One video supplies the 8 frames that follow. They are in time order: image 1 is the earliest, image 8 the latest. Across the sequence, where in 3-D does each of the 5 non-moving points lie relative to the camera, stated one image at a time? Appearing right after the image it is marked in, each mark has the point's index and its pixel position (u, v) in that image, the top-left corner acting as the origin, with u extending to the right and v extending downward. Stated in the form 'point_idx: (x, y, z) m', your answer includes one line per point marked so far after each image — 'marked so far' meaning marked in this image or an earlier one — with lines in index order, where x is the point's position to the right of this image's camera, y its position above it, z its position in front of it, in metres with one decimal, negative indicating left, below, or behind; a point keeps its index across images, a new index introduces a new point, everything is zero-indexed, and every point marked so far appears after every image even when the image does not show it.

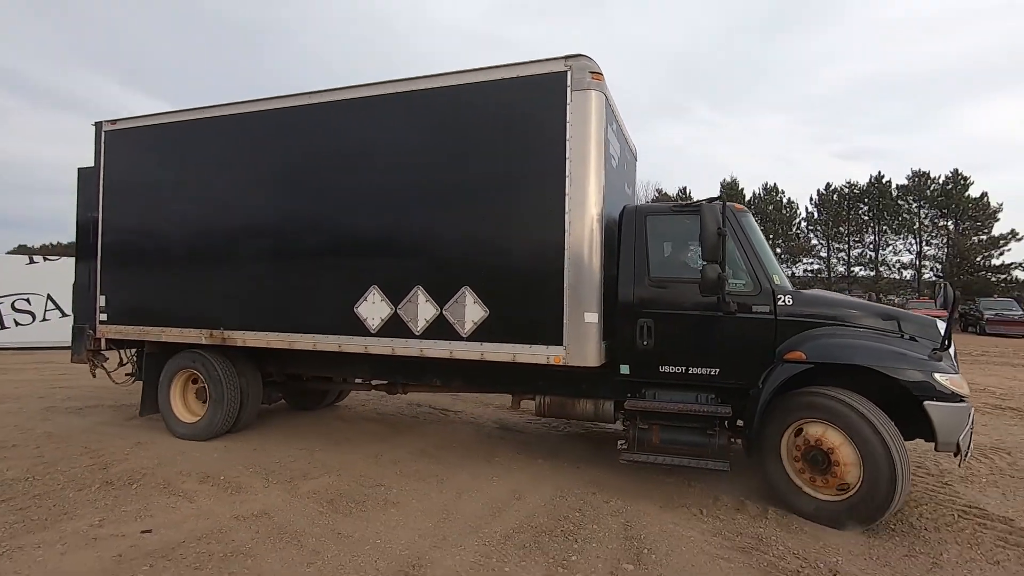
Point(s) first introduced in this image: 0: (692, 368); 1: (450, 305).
0: (+1.4, -0.7, +4.4) m
1: (-0.6, -0.2, +4.7) m
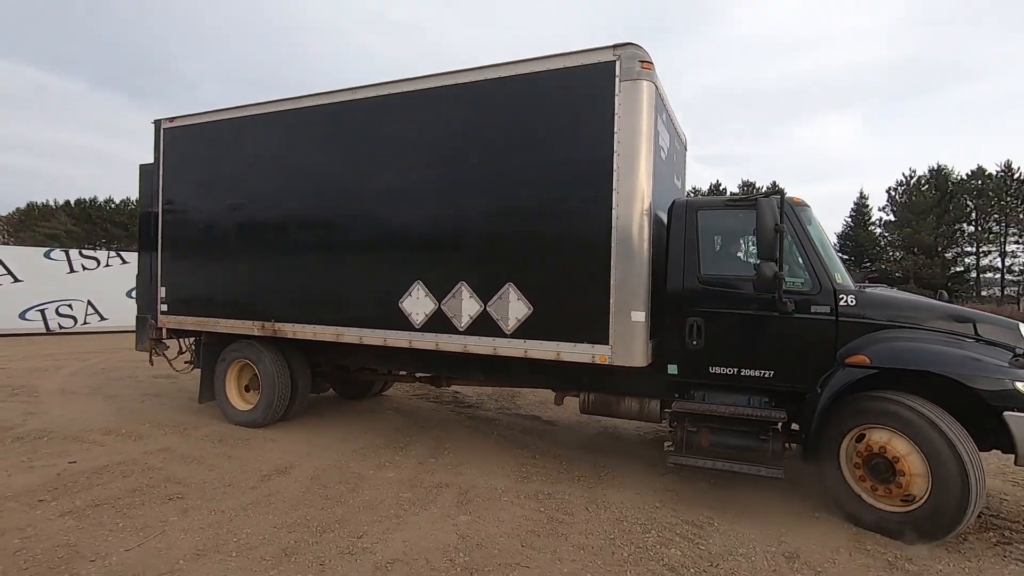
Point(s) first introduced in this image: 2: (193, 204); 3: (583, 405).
0: (+1.8, -0.6, +4.2) m
1: (-0.2, -0.1, +4.7) m
2: (-3.7, +1.0, +6.3) m
3: (+0.7, -1.1, +4.9) m
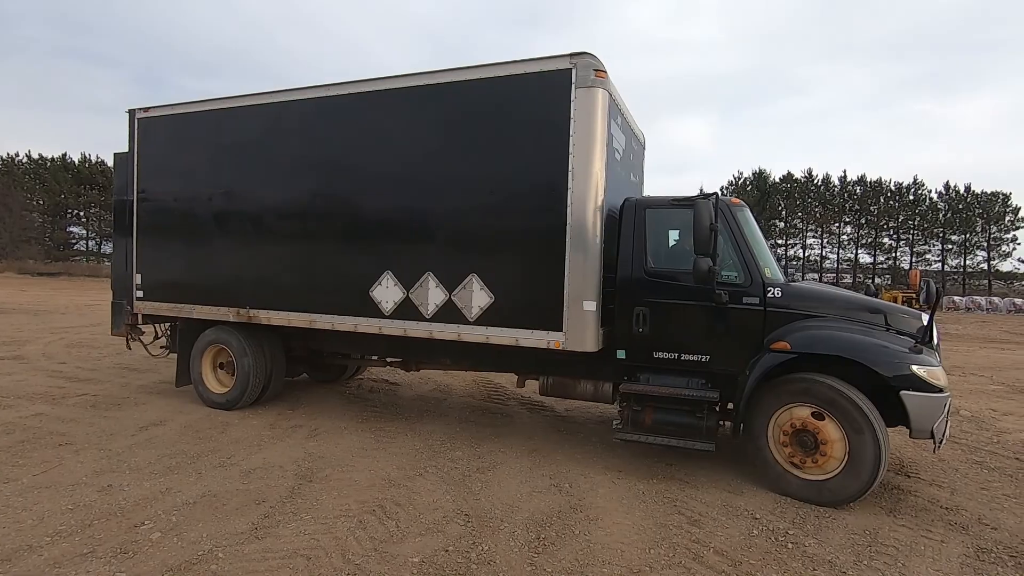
0: (+1.5, -0.6, +4.6) m
1: (-0.5, 0.0, +5.0) m
2: (-4.1, +1.1, +6.4) m
3: (+0.3, -1.0, +5.3) m
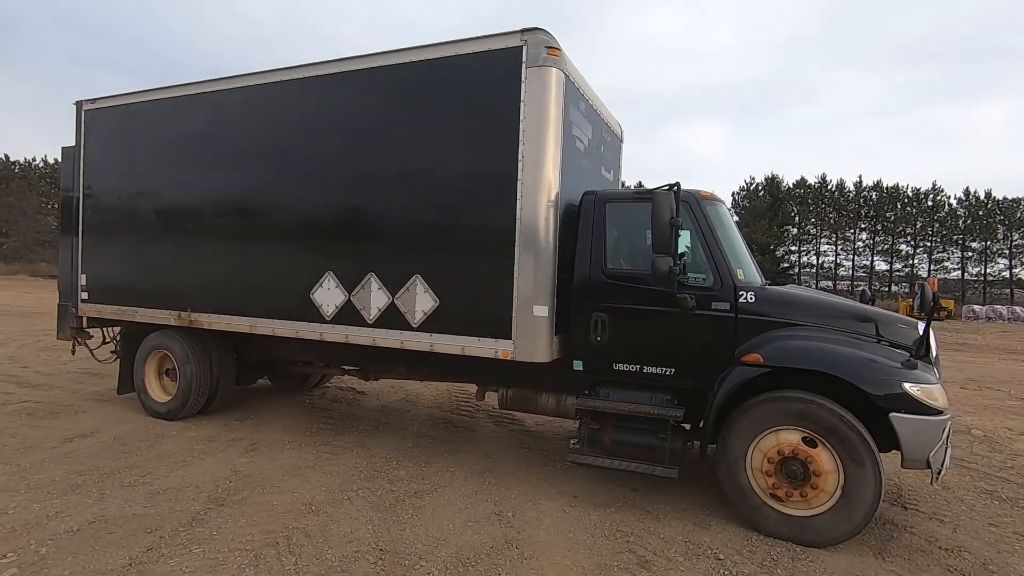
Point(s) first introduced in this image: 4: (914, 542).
0: (+1.0, -0.6, +4.1) m
1: (-0.9, 0.0, +4.6) m
2: (-4.5, +1.1, +6.1) m
3: (-0.1, -1.0, +4.8) m
4: (+2.8, -1.8, +3.8) m
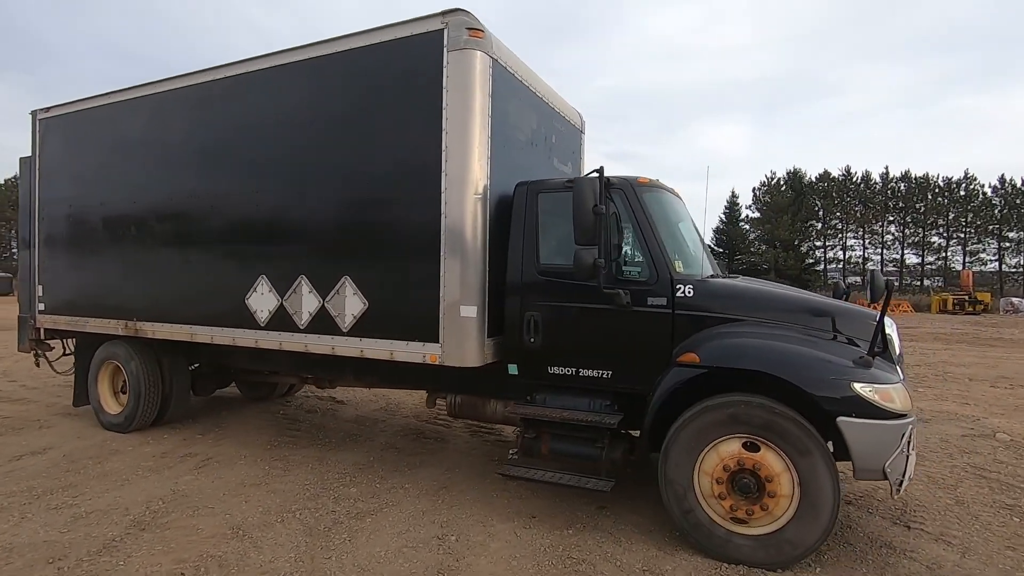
0: (+0.5, -0.6, +3.8) m
1: (-1.5, -0.1, +4.3) m
2: (-5.0, +1.0, +6.0) m
3: (-0.6, -1.0, +4.5) m
4: (+2.3, -1.7, +3.4) m
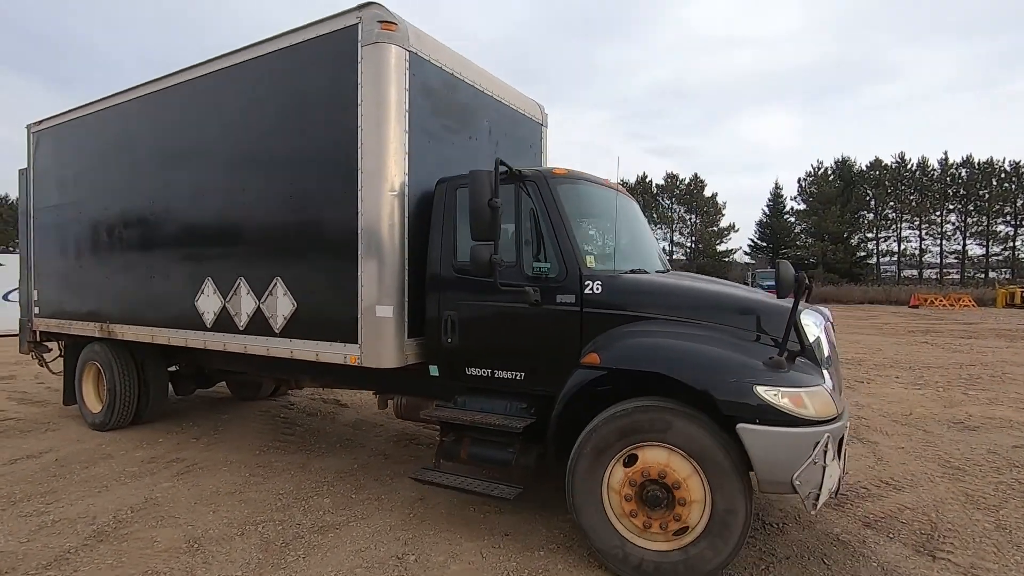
0: (+0.2, -0.6, +3.4) m
1: (-1.8, -0.1, +4.1) m
2: (-5.2, +1.0, +6.1) m
3: (-0.9, -1.0, +4.3) m
4: (+1.9, -1.7, +2.9) m
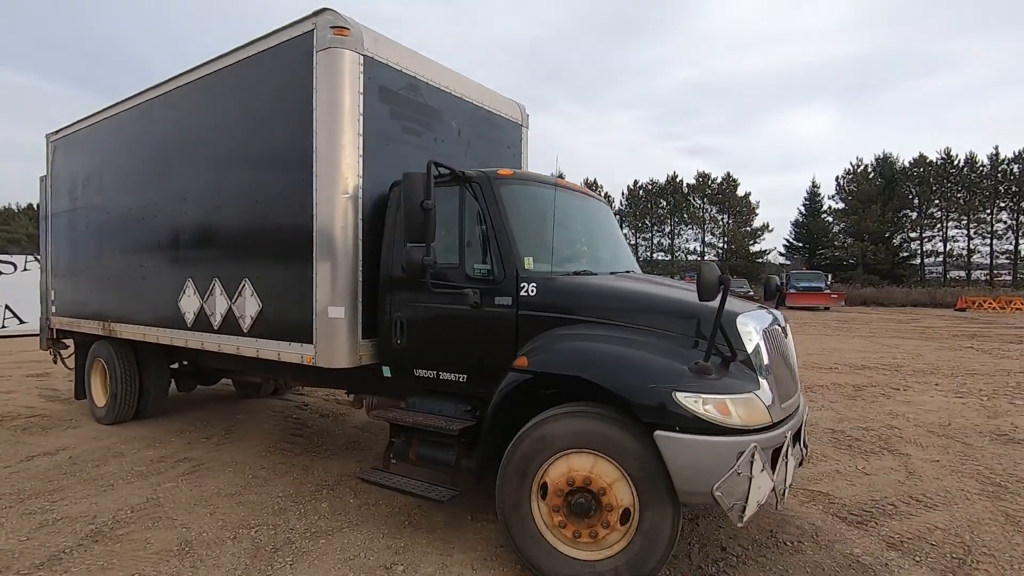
0: (+0.1, -0.6, +3.3) m
1: (-1.8, -0.1, +4.1) m
2: (-5.1, +1.0, +6.2) m
3: (-0.9, -1.0, +4.1) m
4: (+1.8, -1.7, +2.6) m
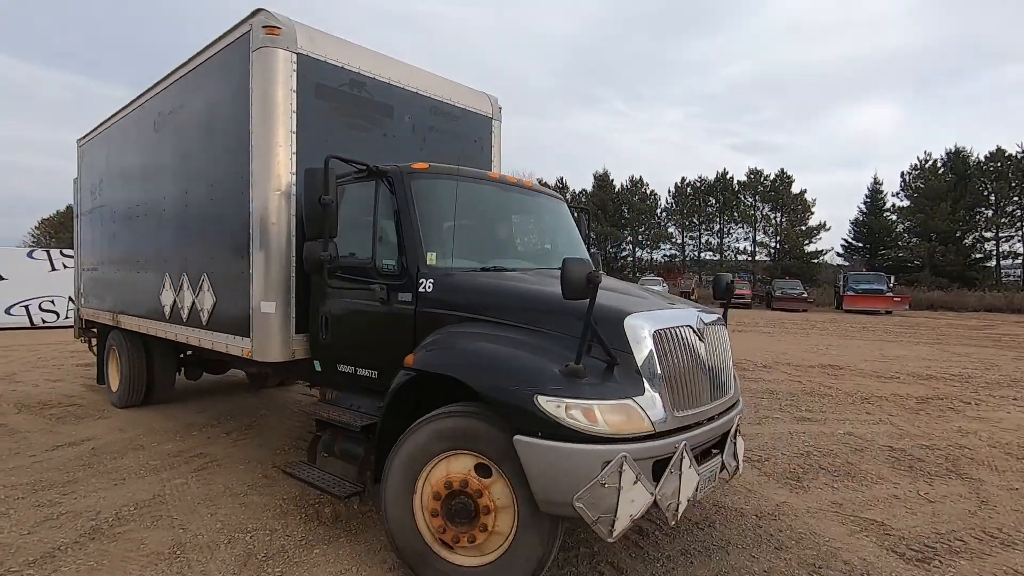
0: (0.0, -0.5, +2.9) m
1: (-1.7, 0.0, +3.8) m
2: (-4.8, +1.0, +6.2) m
3: (-0.9, -1.0, +3.9) m
4: (+1.7, -1.7, +2.1) m
